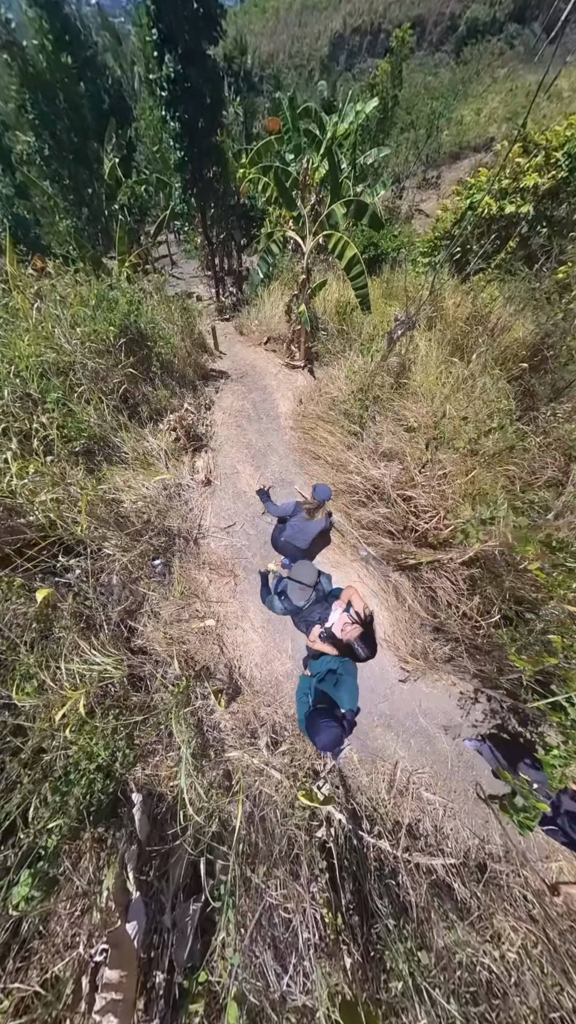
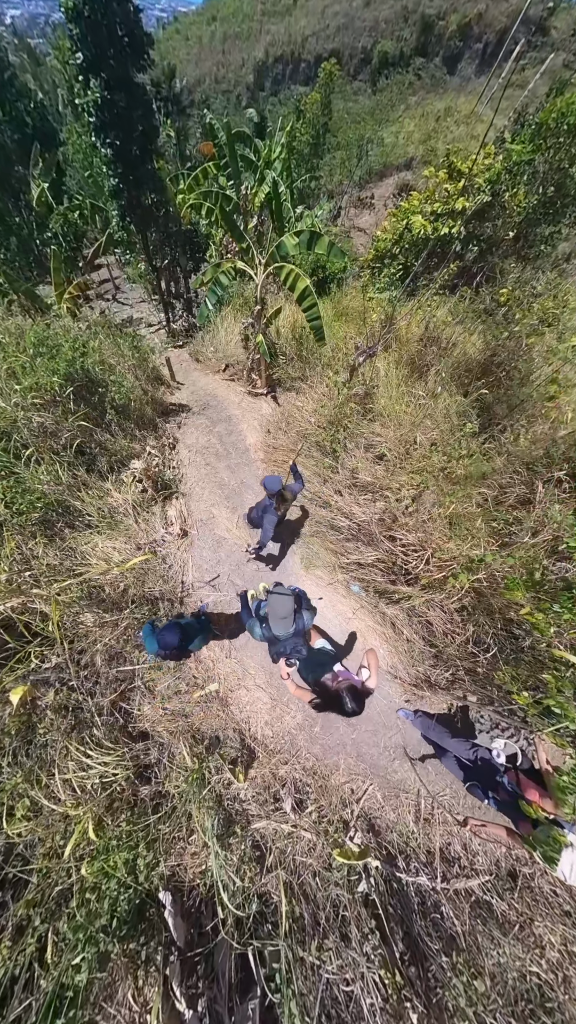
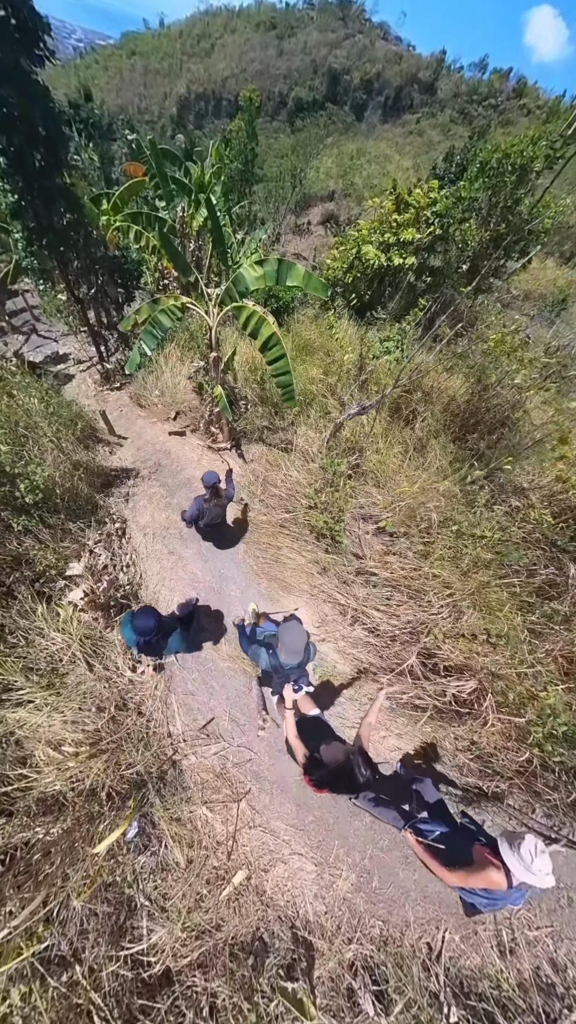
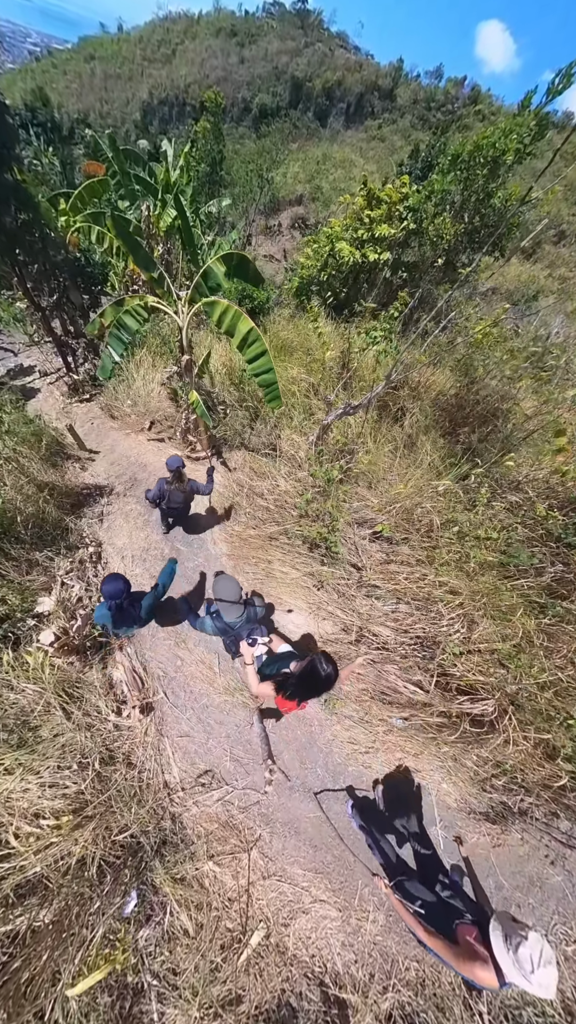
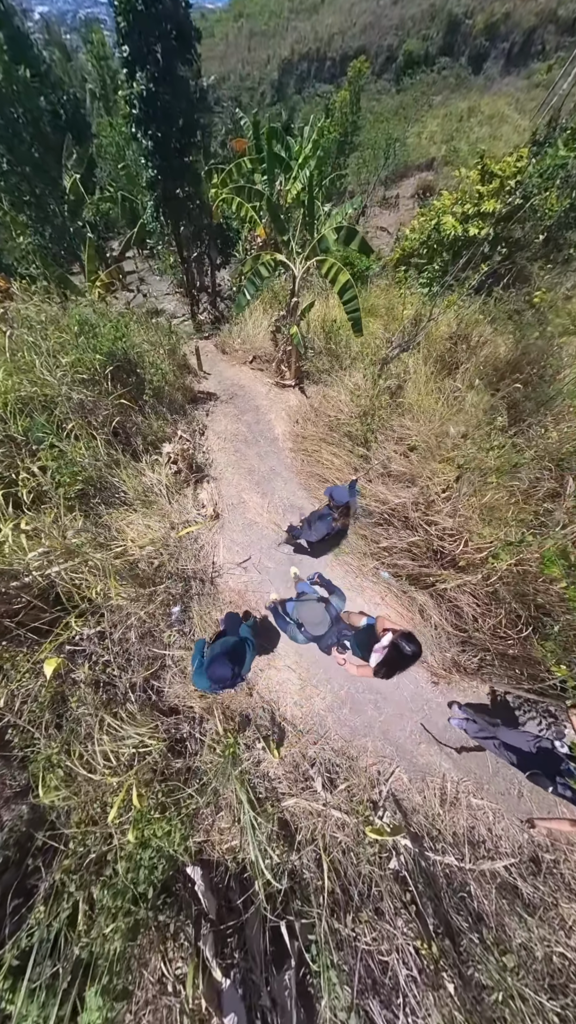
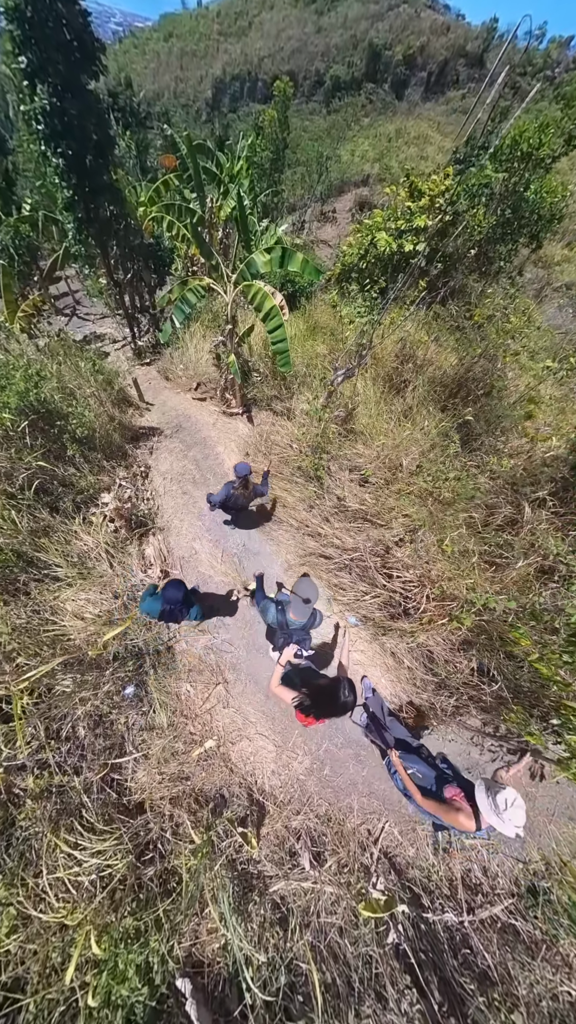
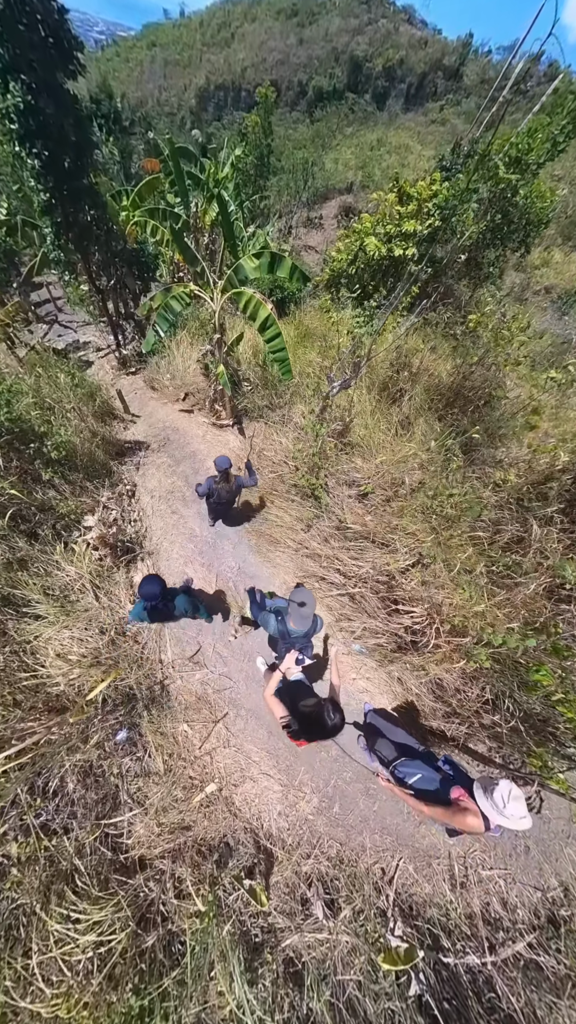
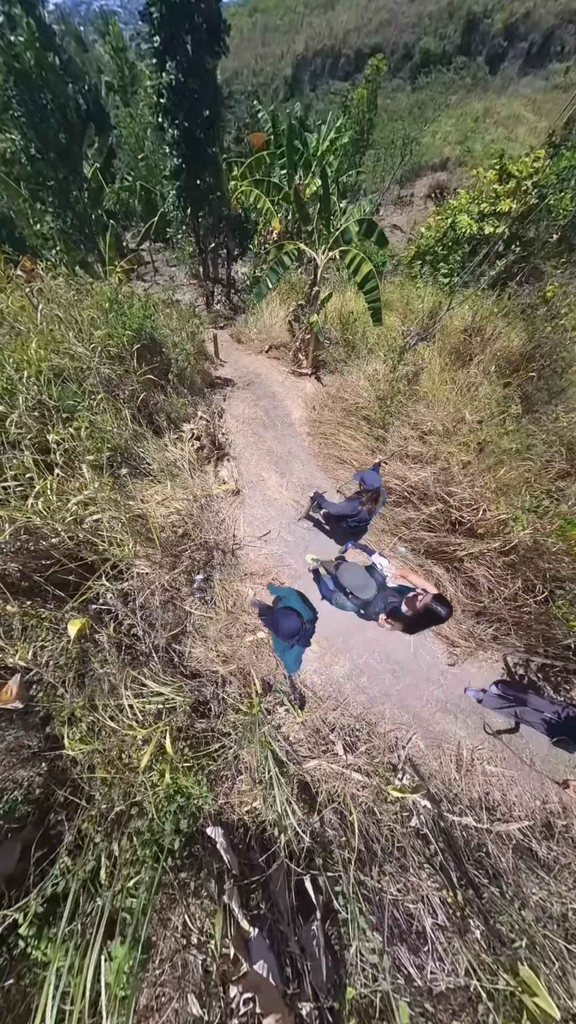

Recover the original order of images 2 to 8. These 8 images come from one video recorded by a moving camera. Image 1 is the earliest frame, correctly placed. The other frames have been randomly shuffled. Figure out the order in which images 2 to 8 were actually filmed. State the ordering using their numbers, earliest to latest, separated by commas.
8, 5, 2, 6, 7, 3, 4
